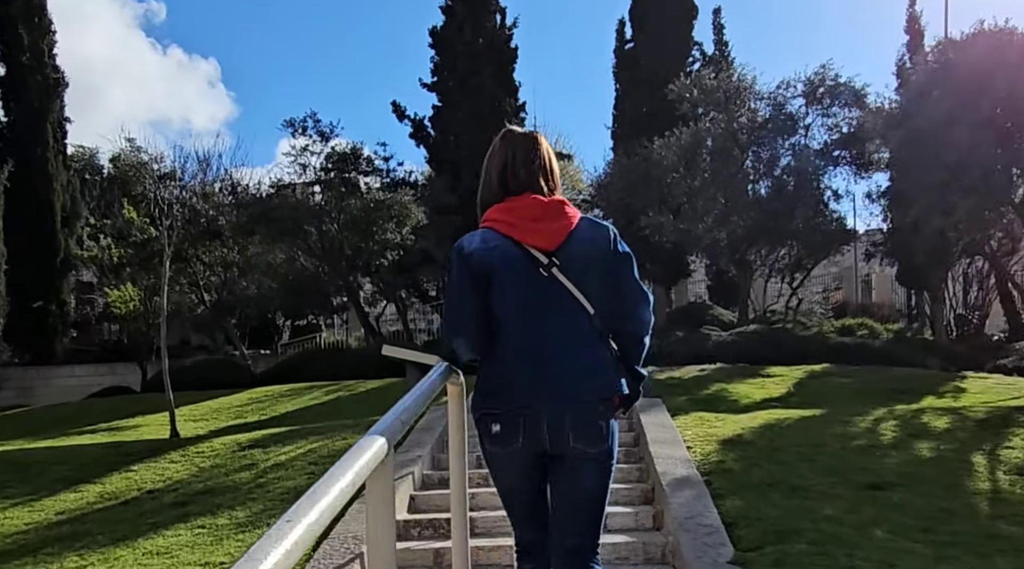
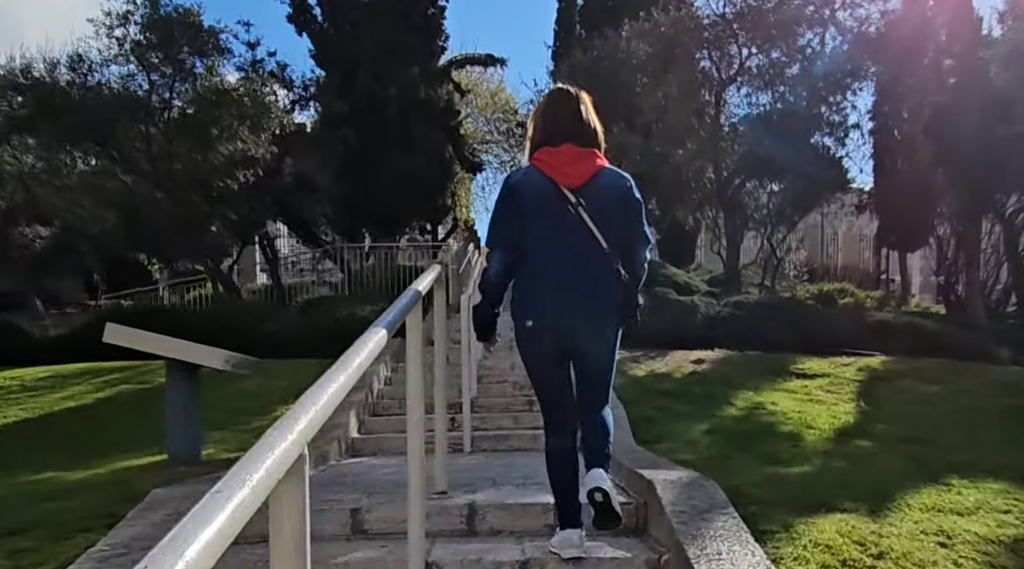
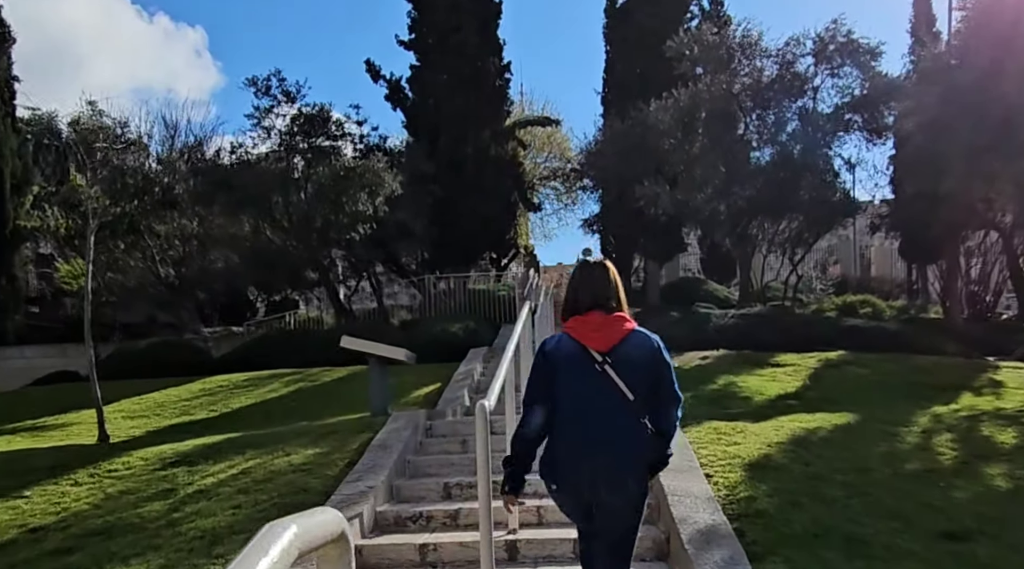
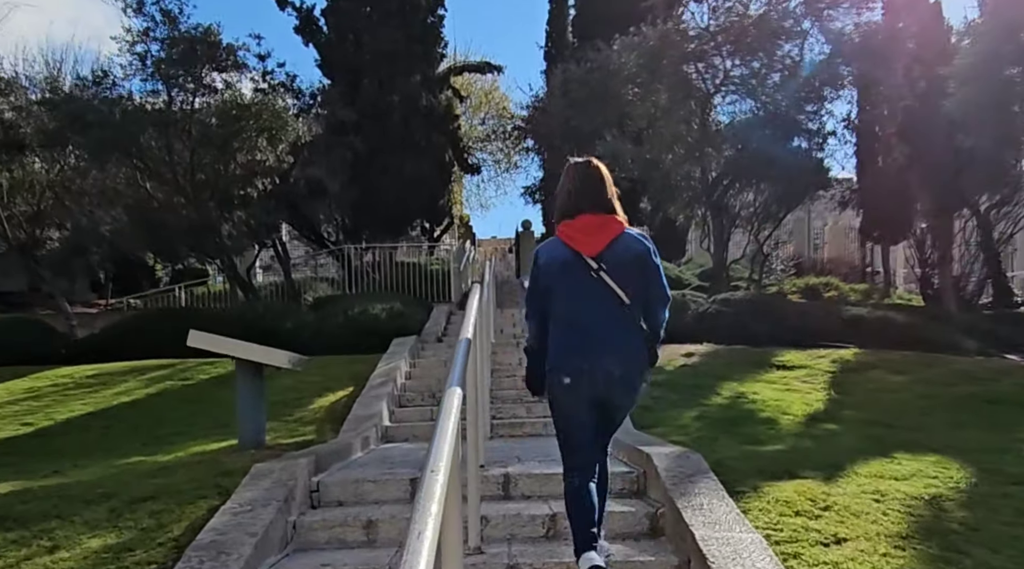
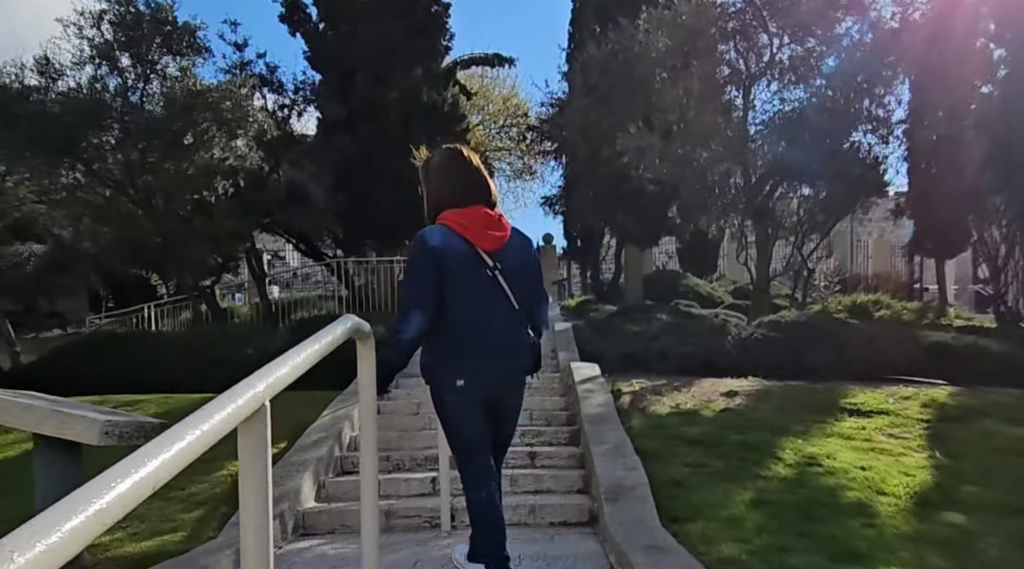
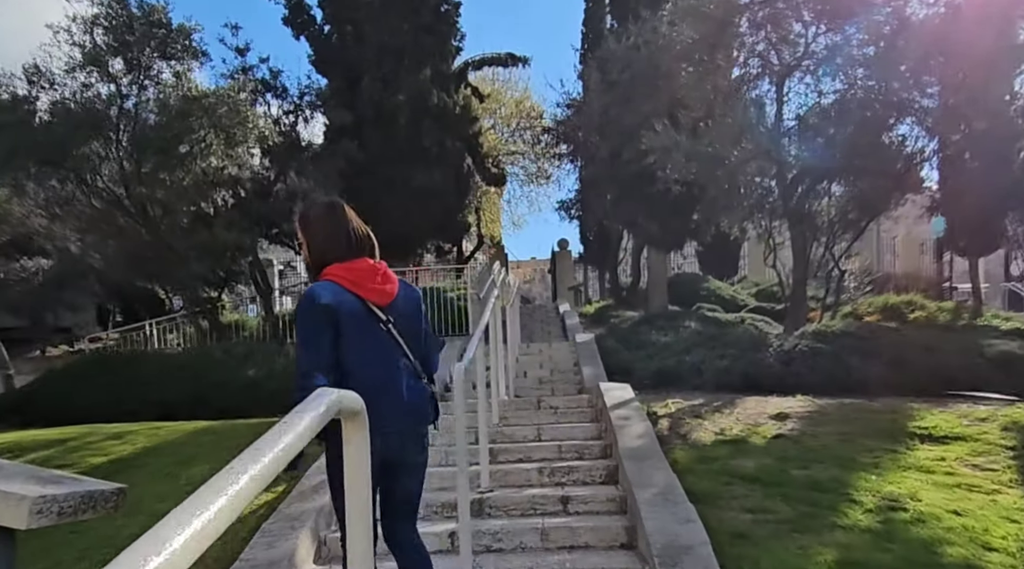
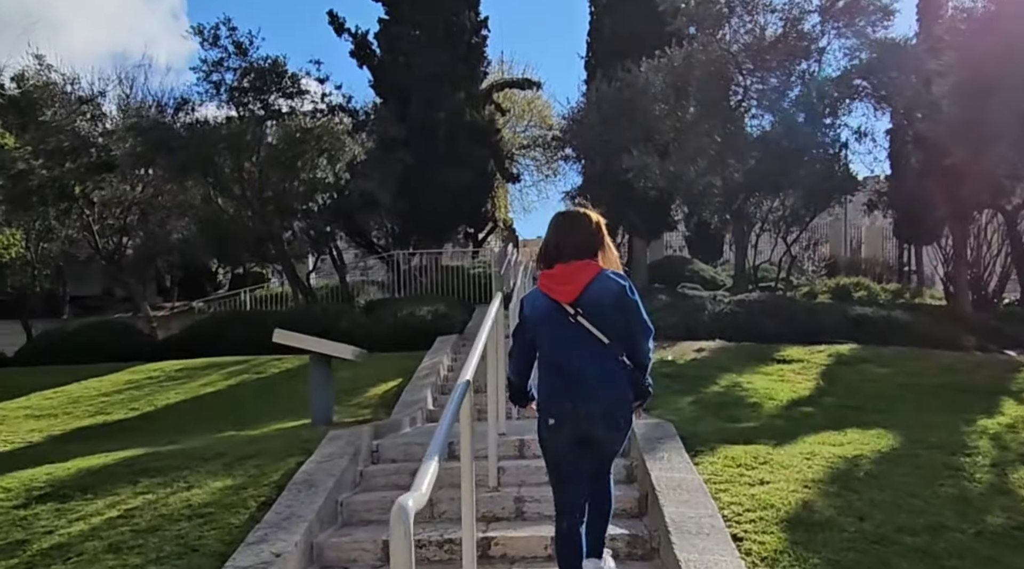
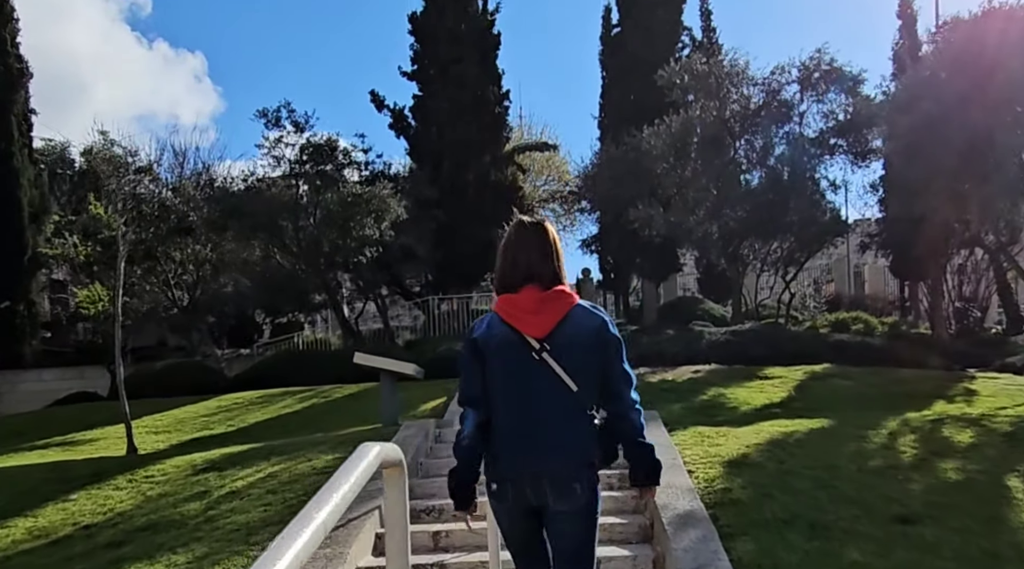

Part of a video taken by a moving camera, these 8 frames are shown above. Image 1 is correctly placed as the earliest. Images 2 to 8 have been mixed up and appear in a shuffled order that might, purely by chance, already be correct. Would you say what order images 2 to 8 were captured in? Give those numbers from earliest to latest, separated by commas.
8, 3, 7, 4, 2, 5, 6
